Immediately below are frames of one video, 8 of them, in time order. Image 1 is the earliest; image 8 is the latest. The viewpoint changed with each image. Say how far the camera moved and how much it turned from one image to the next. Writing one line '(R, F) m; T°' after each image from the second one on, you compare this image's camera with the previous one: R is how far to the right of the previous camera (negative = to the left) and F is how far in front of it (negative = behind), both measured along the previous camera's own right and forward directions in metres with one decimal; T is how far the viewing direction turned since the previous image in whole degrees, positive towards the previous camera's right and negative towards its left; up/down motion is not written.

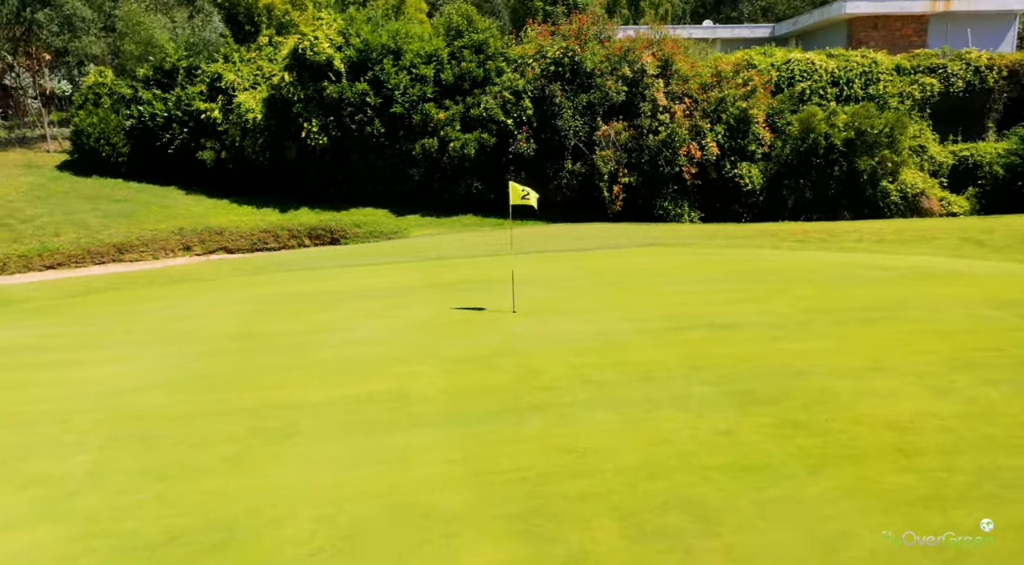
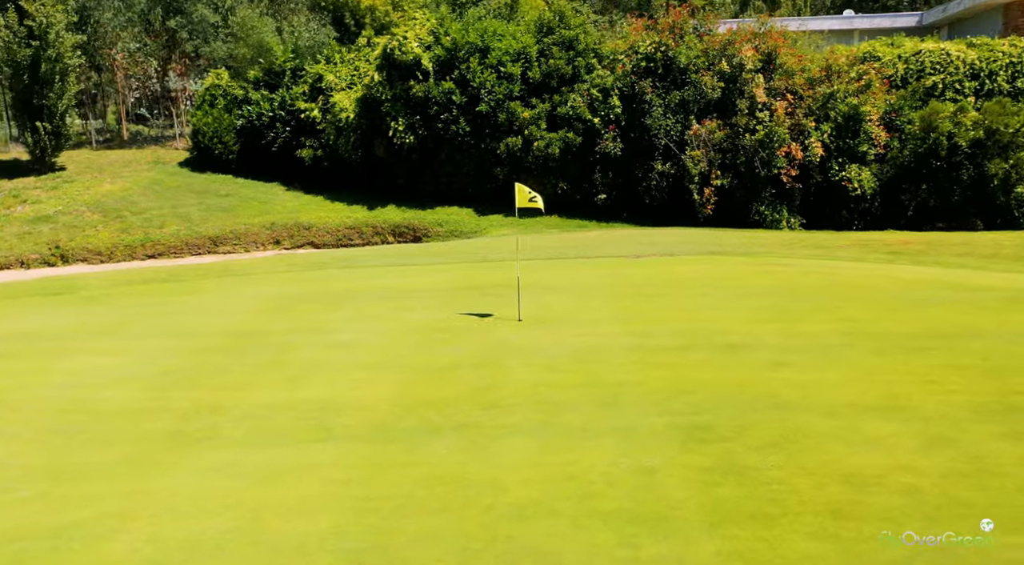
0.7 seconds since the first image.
(+2.2, +0.8) m; -11°
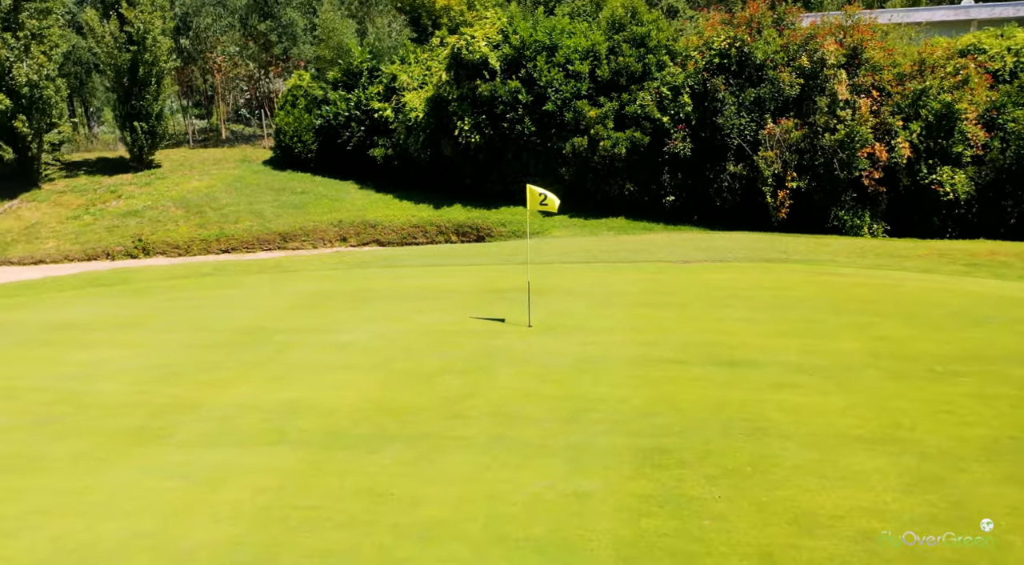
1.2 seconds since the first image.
(+1.5, +0.4) m; -8°
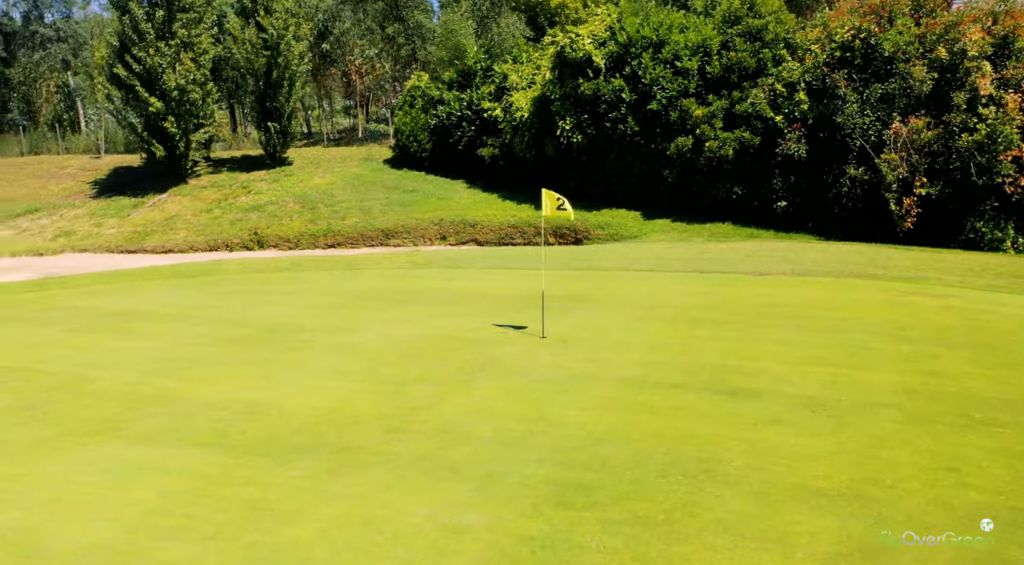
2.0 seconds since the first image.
(+2.2, +0.7) m; -12°
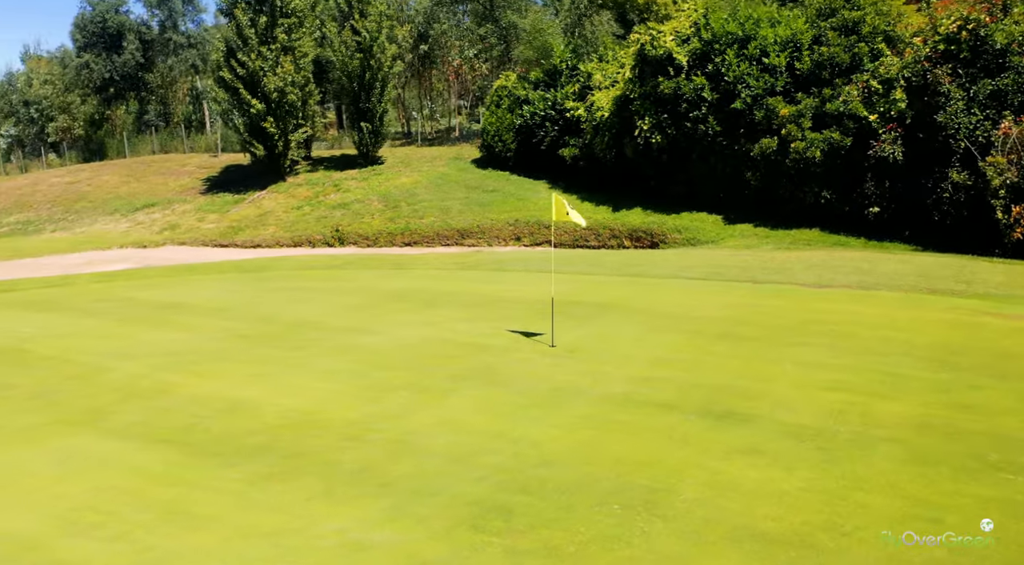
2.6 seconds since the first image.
(+1.6, +0.5) m; -9°
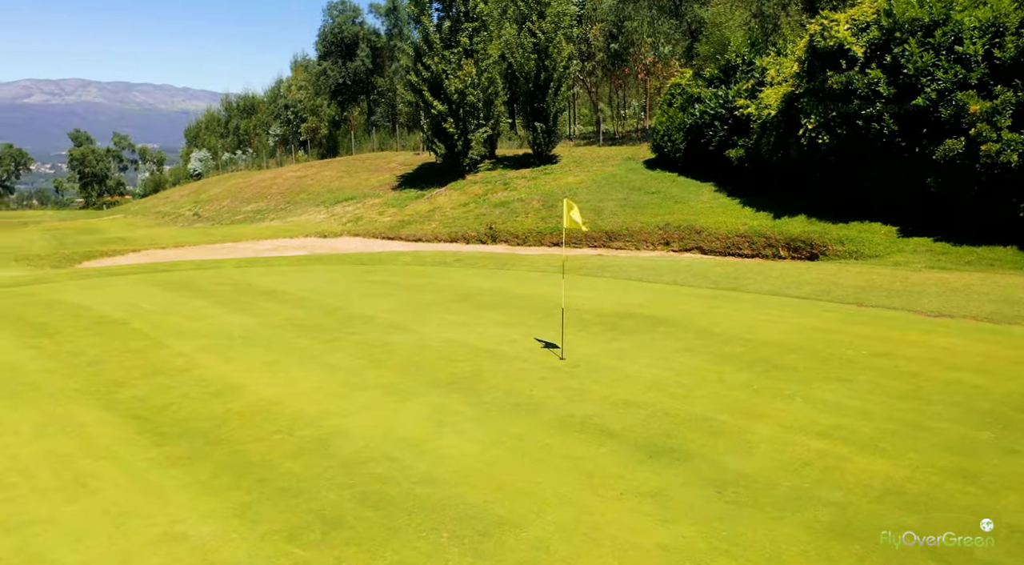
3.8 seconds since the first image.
(+3.0, +0.8) m; -17°
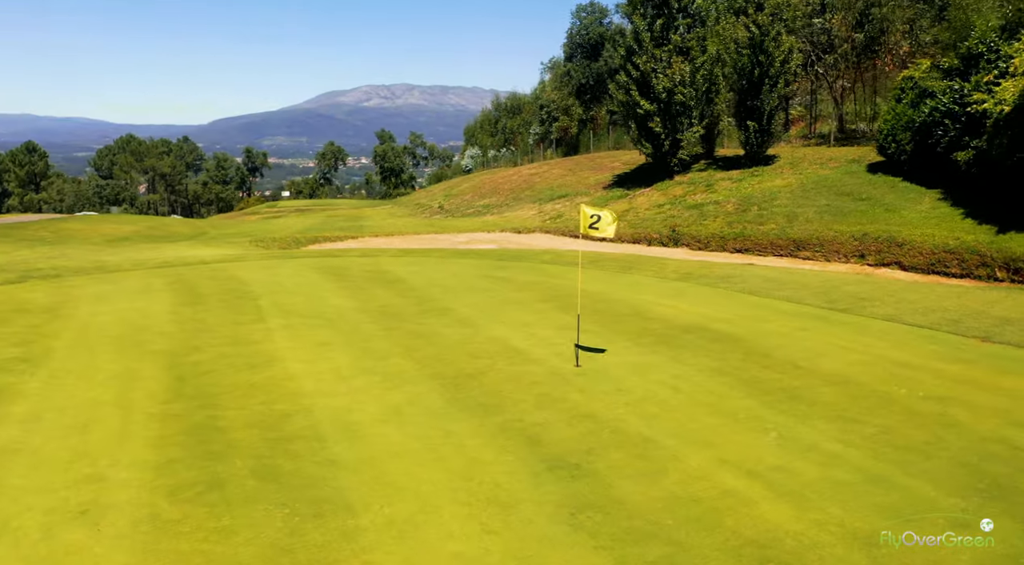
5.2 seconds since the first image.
(+3.3, +0.6) m; -20°
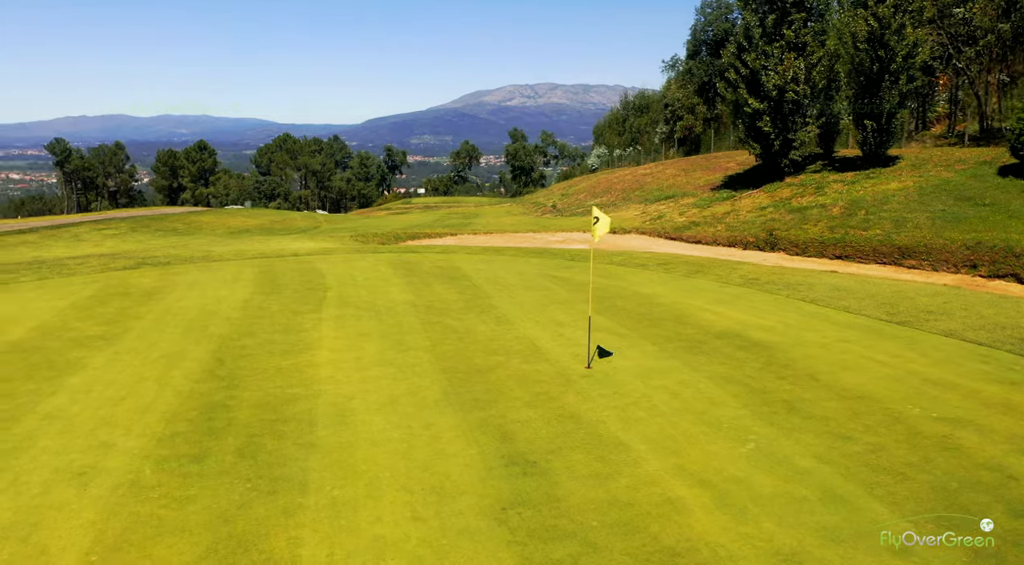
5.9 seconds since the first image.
(+1.5, 0.0) m; -10°
